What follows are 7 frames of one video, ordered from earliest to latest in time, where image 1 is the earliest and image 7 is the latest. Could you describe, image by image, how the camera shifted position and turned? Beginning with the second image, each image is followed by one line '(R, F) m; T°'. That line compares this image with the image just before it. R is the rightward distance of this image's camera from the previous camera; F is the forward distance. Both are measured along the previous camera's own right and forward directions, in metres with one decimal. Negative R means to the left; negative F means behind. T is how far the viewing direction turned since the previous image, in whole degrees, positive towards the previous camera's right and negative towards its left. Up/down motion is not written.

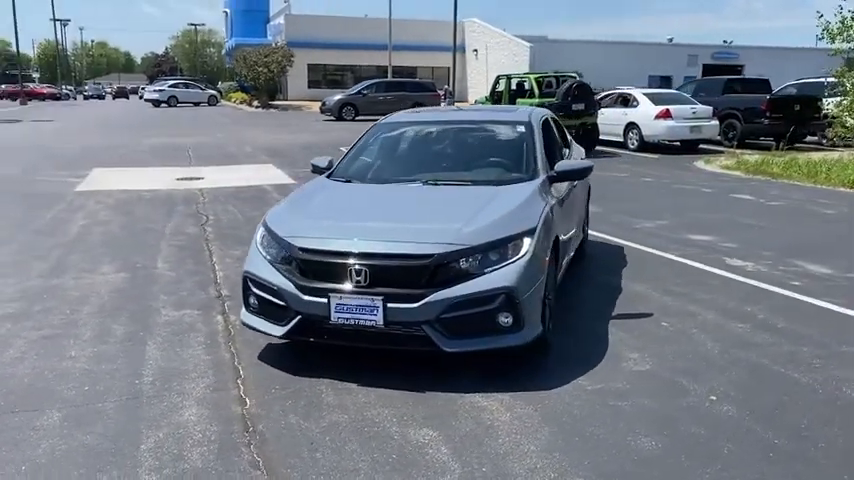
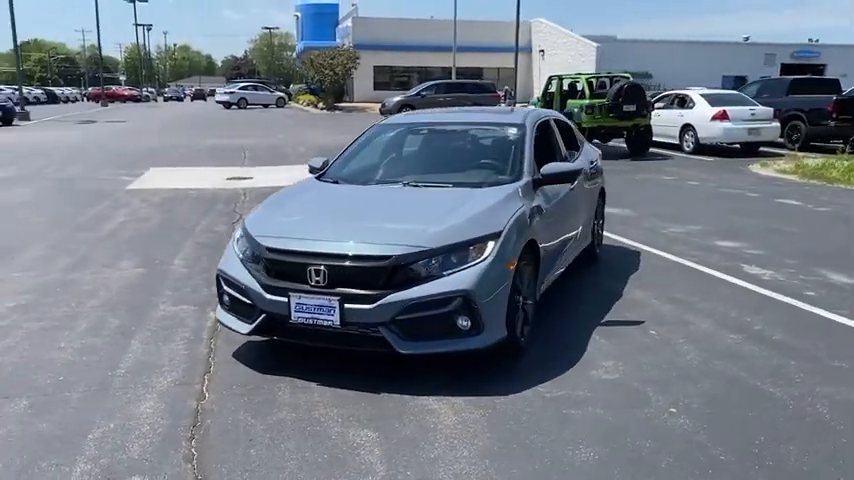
(+0.7, 0.0) m; -5°
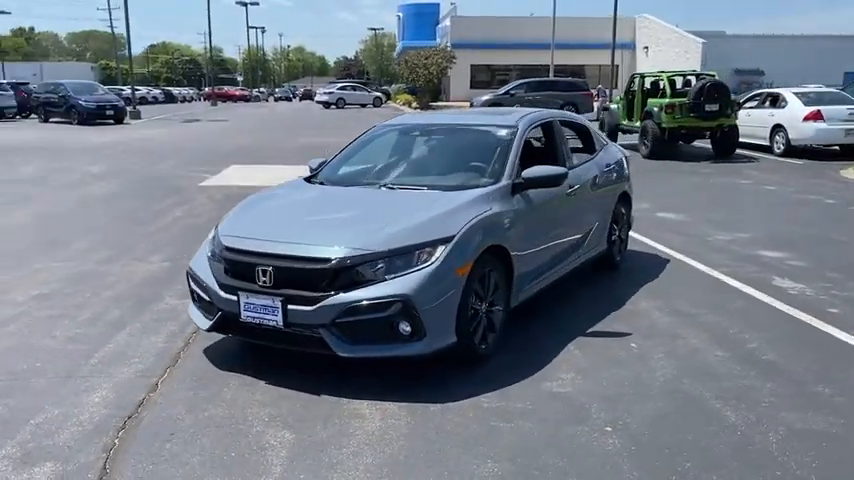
(+1.0, +0.1) m; -8°
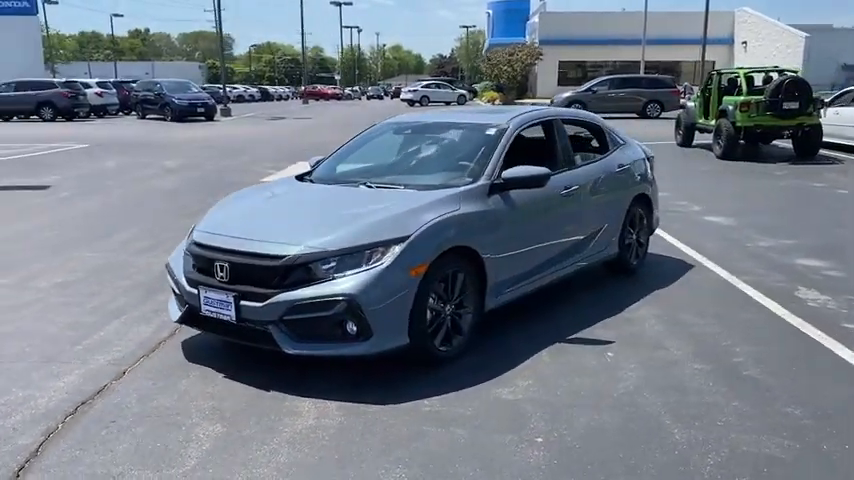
(+0.8, +0.1) m; -7°
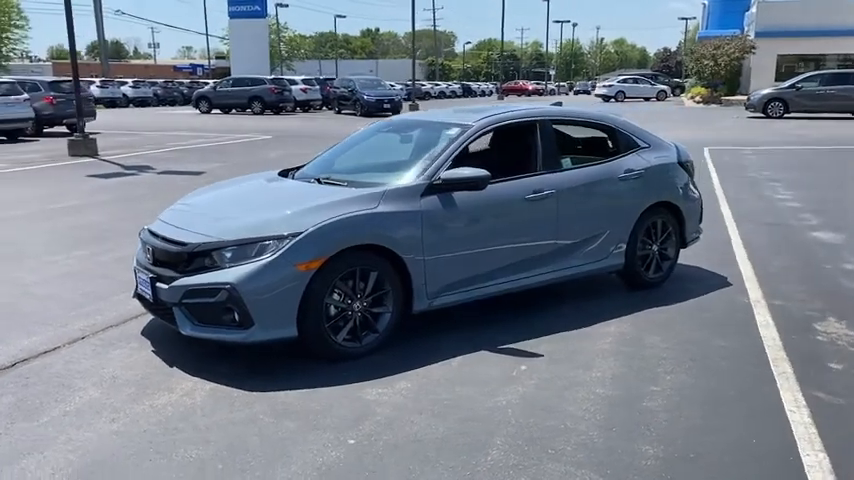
(+1.9, +0.3) m; -16°
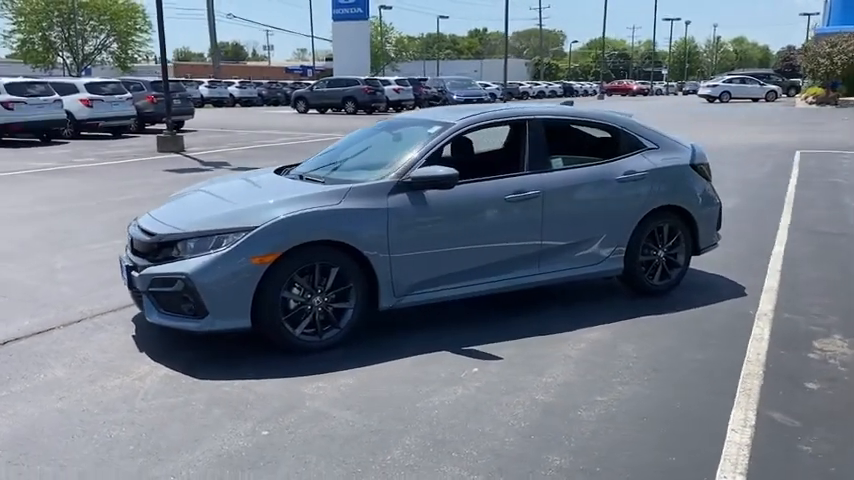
(+1.0, +0.1) m; -8°
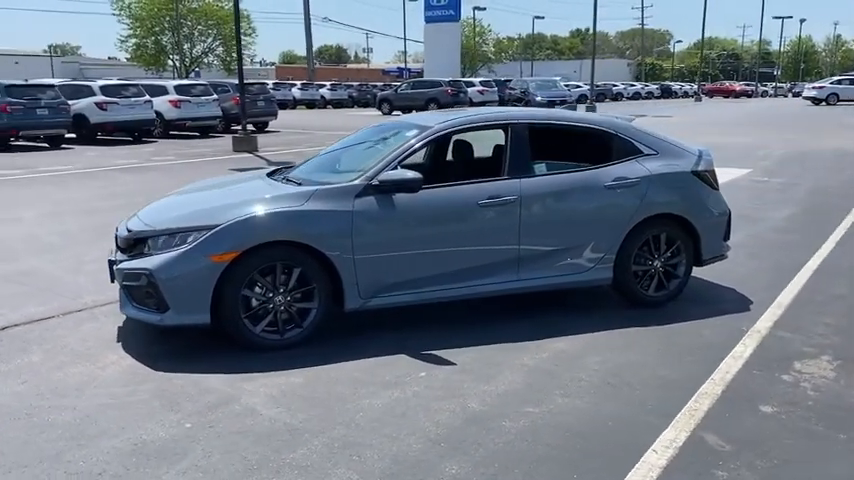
(+0.9, +0.1) m; -7°
